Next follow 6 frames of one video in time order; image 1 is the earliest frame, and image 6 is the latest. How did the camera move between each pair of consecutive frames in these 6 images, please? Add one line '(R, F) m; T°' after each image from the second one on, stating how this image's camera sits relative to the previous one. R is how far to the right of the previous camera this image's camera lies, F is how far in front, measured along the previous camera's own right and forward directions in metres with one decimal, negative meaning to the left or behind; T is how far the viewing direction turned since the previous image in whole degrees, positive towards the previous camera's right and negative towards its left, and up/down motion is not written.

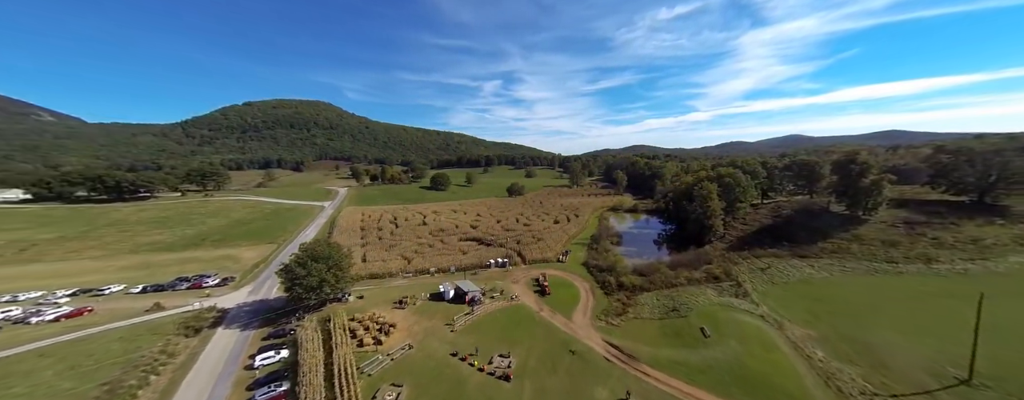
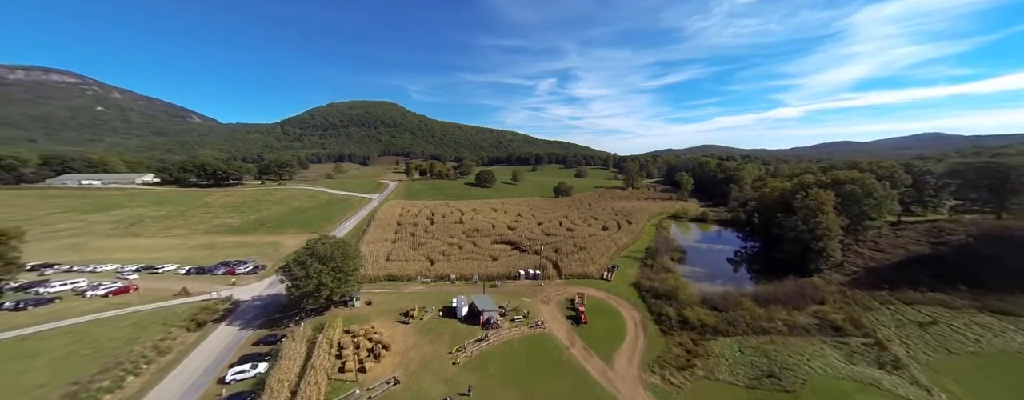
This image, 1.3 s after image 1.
(+1.9, +6.3) m; -10°
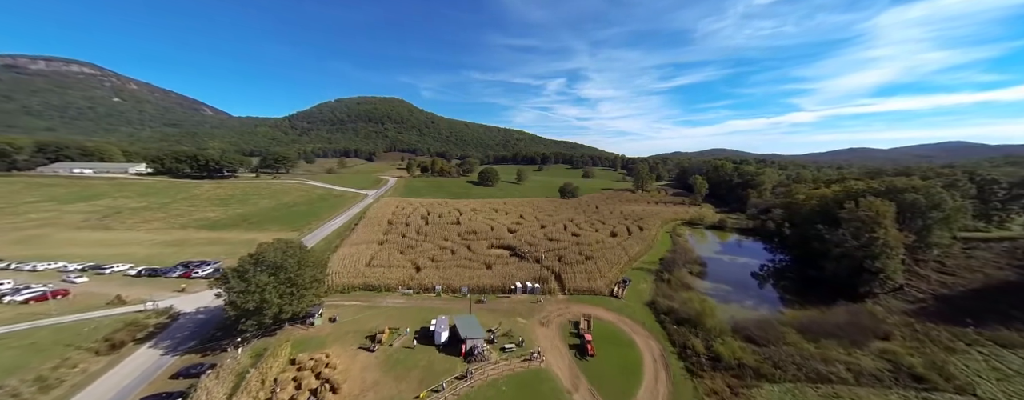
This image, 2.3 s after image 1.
(+0.9, +5.0) m; -1°
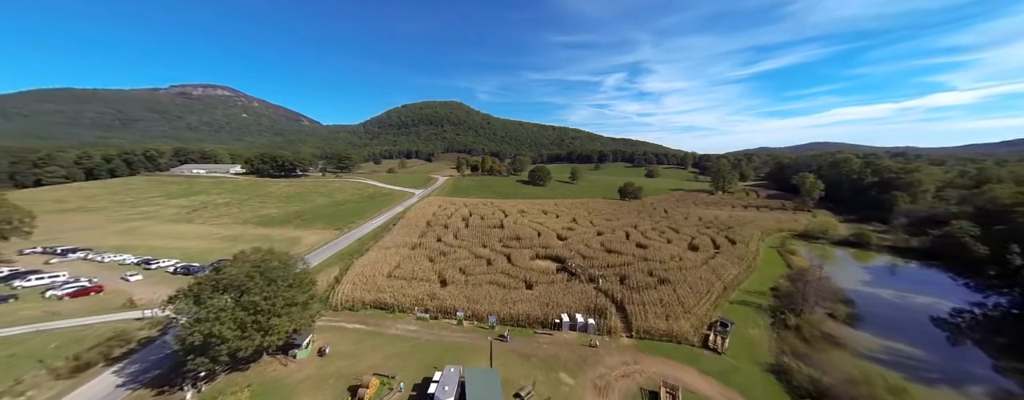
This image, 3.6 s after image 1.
(+0.7, +7.9) m; -11°
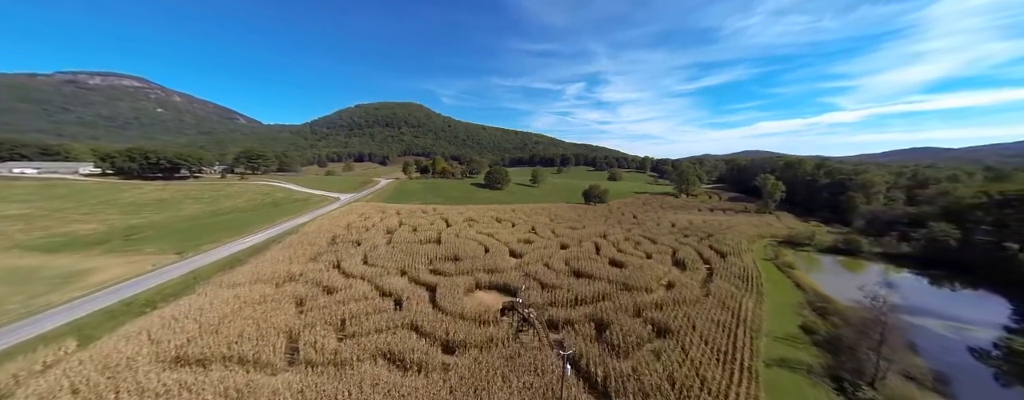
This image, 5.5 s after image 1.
(+3.6, +12.3) m; +7°
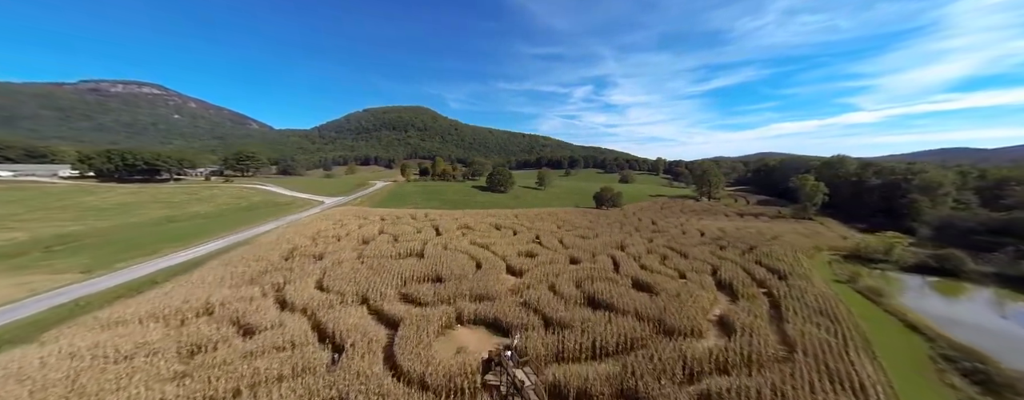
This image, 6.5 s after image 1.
(+1.2, +7.7) m; -2°
